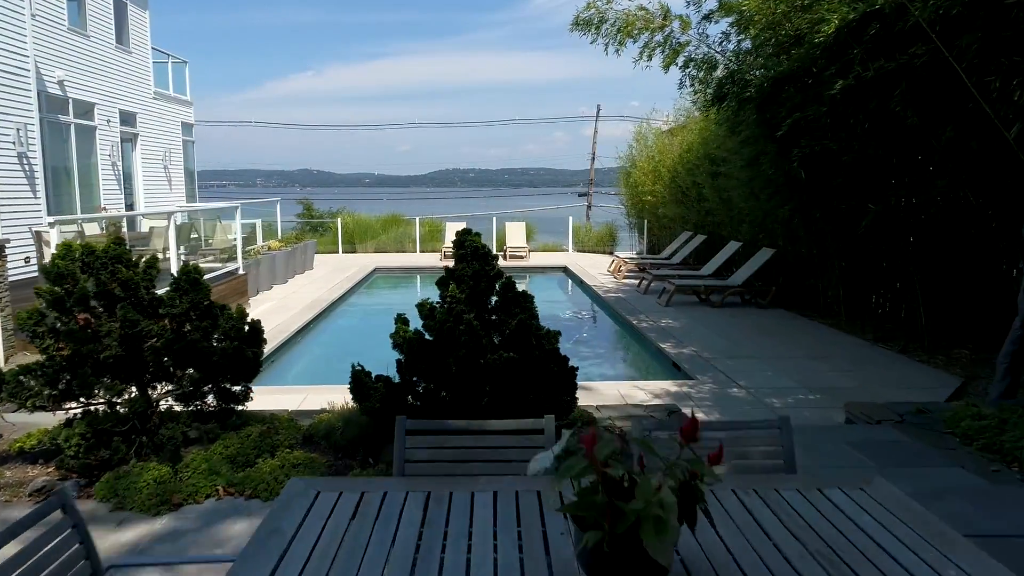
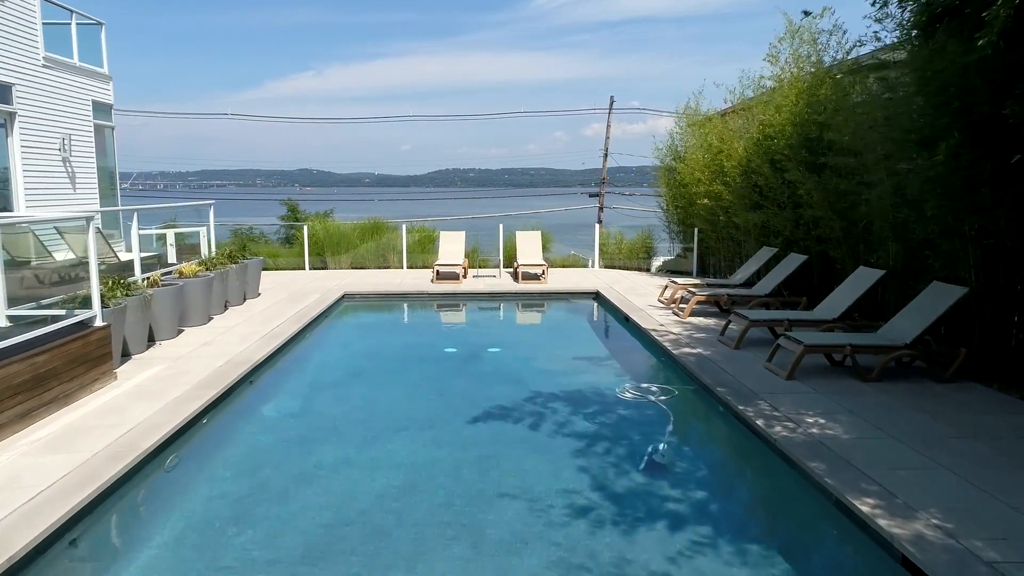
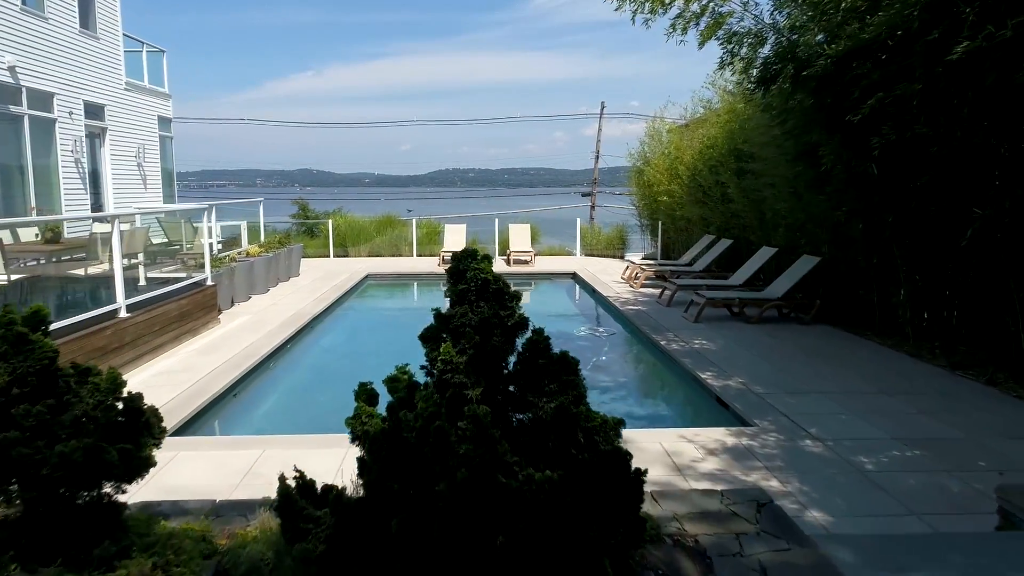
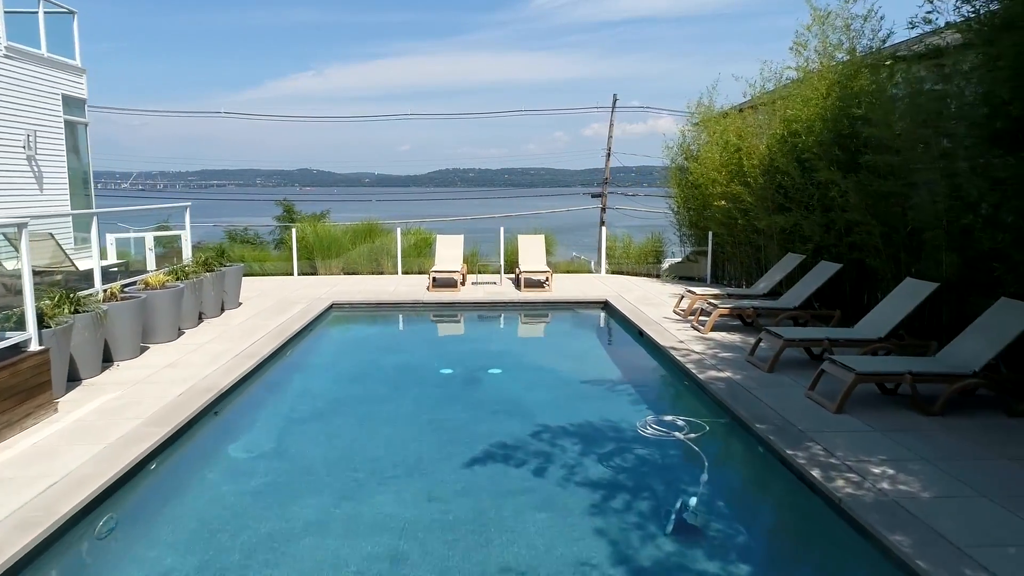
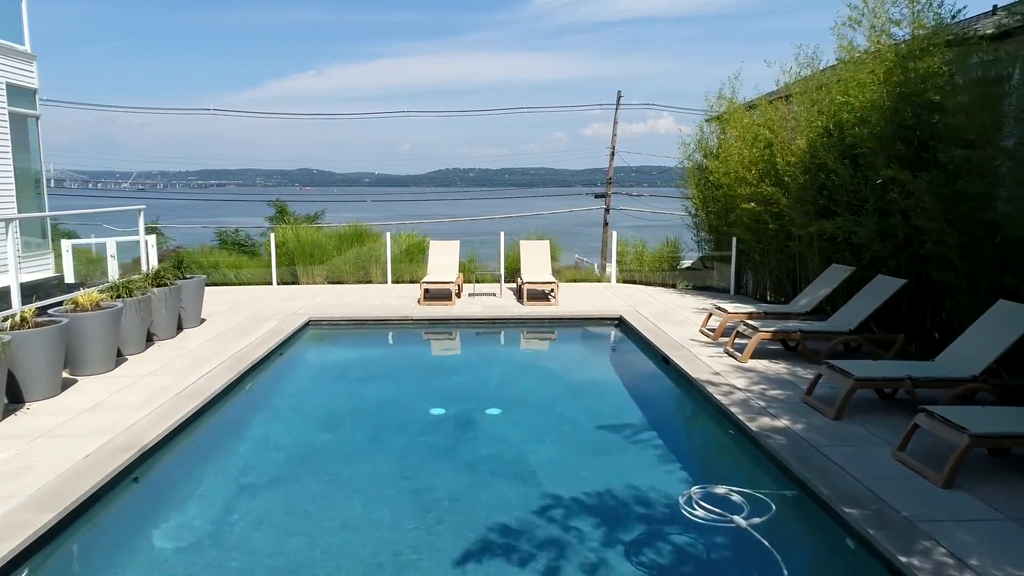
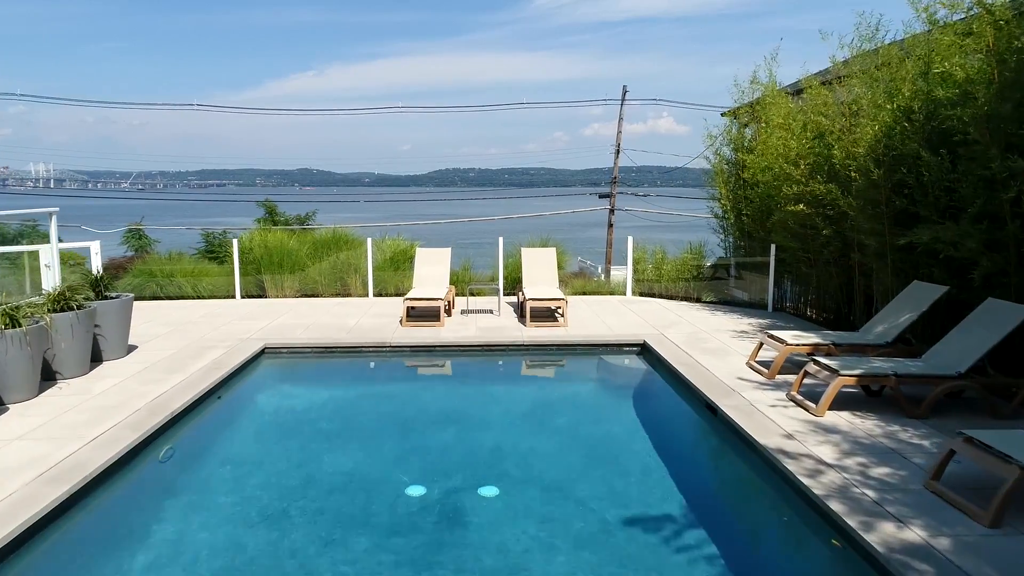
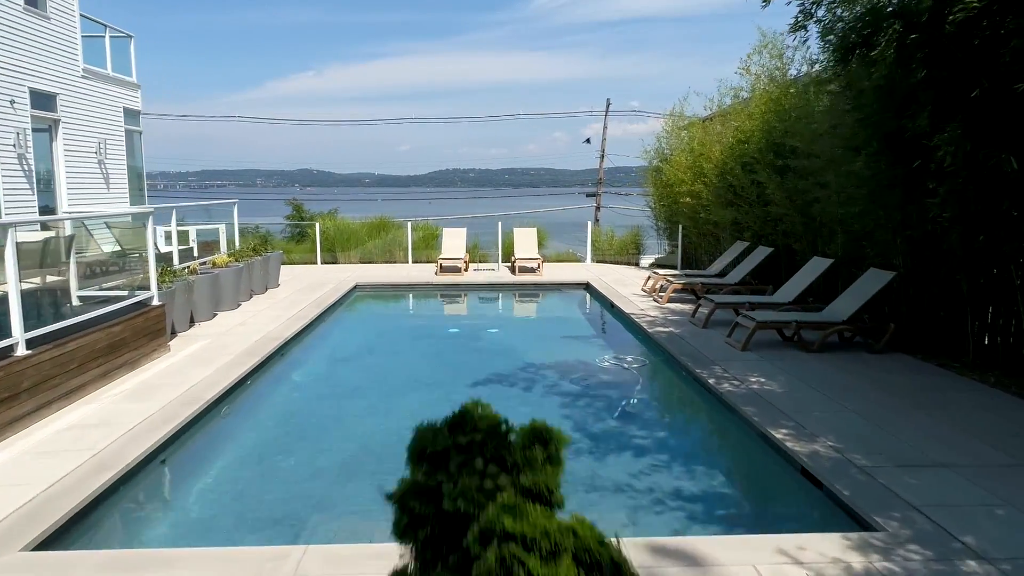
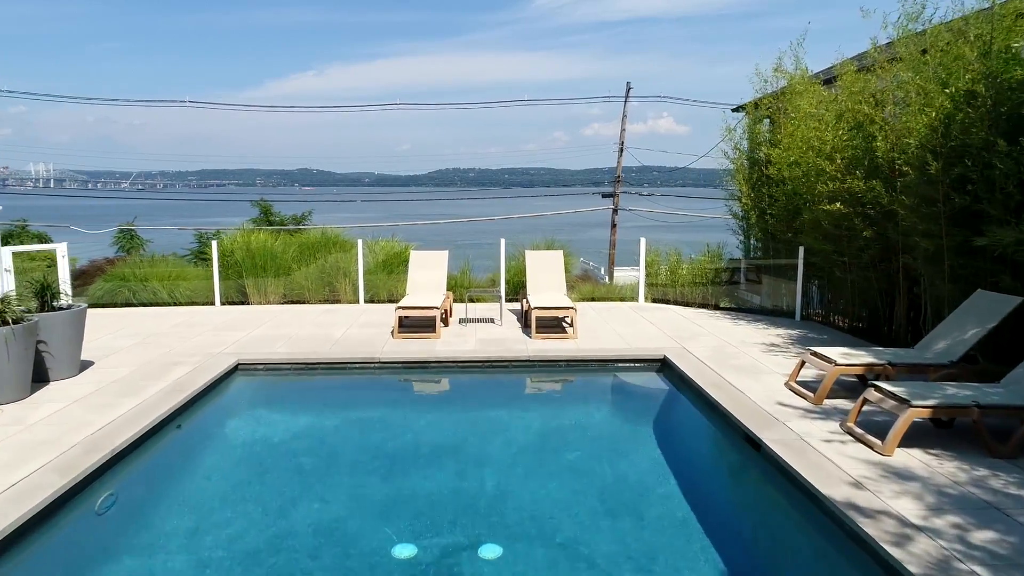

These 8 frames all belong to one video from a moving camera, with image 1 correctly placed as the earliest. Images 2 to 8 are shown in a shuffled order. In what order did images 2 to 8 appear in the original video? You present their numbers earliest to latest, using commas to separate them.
3, 7, 2, 4, 5, 6, 8
